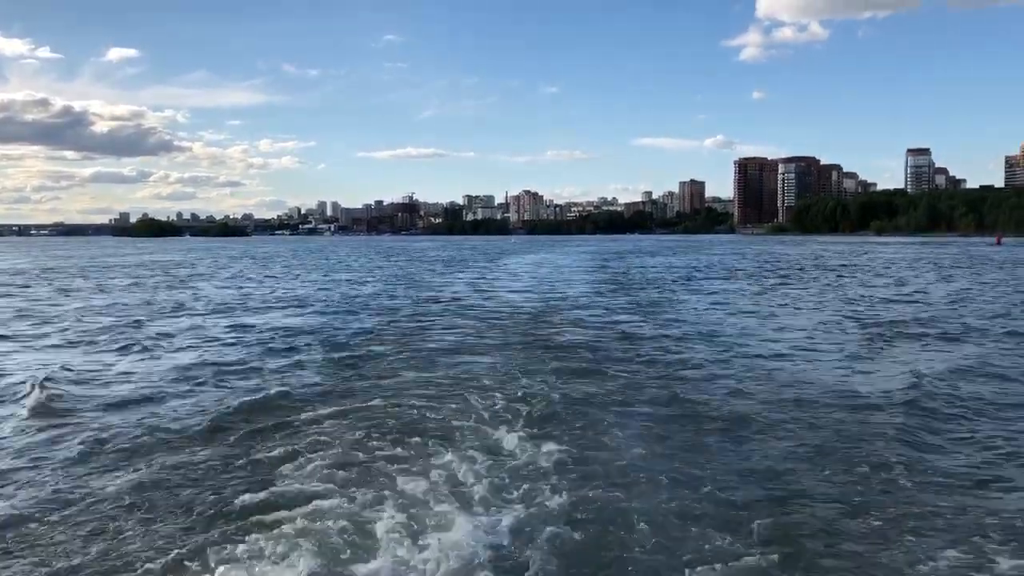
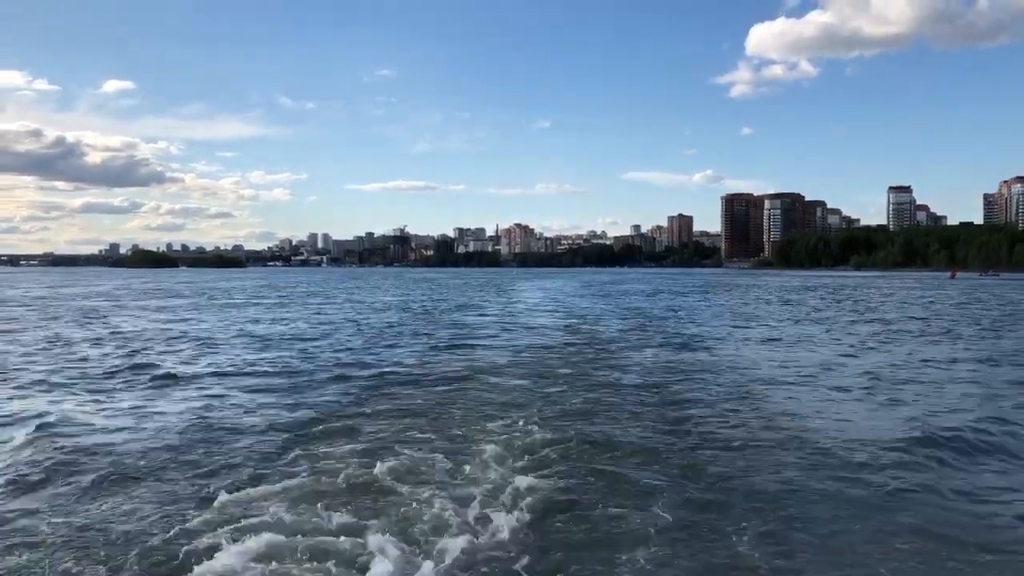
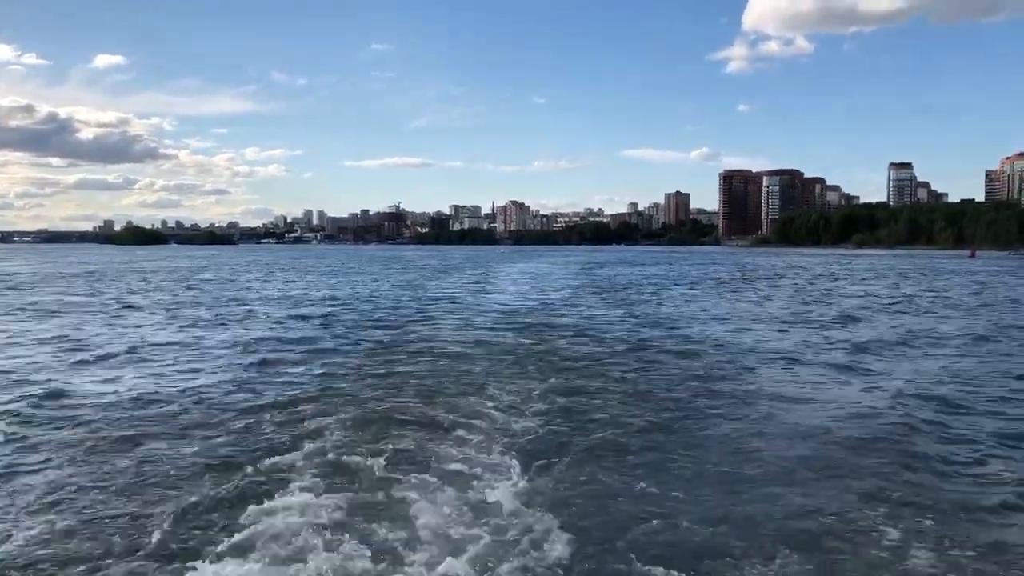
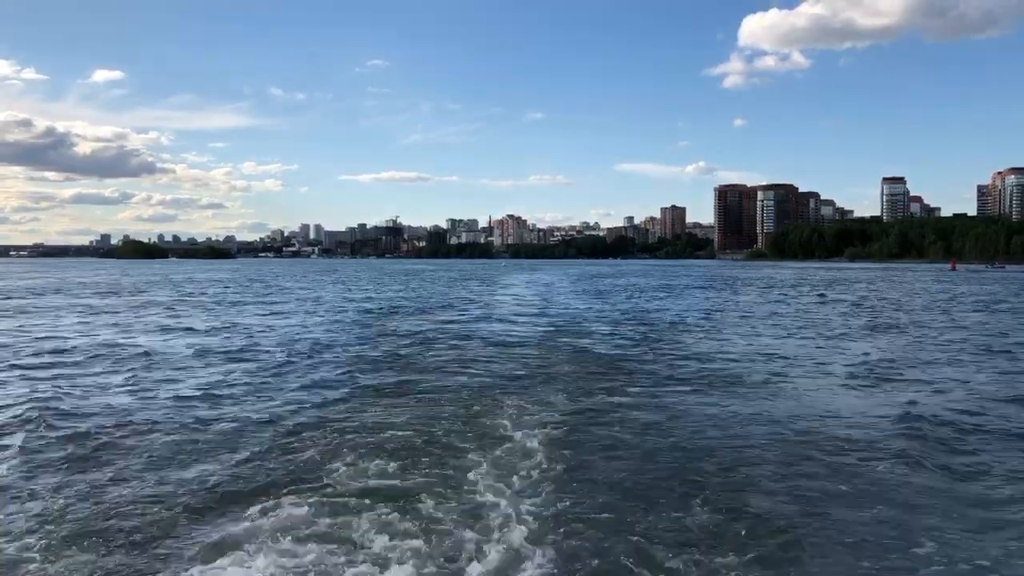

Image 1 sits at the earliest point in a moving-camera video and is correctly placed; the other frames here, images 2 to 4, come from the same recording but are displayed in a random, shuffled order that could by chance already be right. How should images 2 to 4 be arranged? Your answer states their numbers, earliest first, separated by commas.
3, 4, 2
